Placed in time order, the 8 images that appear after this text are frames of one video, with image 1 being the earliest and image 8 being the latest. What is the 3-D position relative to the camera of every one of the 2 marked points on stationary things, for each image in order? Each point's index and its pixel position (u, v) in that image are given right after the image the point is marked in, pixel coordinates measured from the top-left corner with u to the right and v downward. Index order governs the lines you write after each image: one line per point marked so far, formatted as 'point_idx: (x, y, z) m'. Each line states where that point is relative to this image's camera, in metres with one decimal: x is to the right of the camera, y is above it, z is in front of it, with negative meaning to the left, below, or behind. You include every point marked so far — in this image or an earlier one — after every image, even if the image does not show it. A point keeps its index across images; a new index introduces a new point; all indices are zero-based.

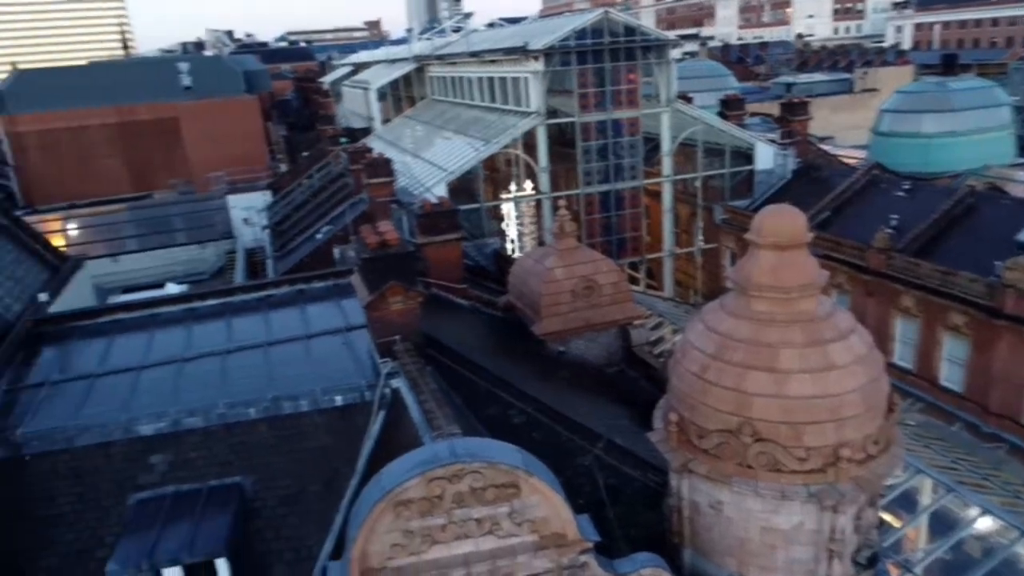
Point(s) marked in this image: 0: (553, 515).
0: (+0.6, -3.1, +9.8) m
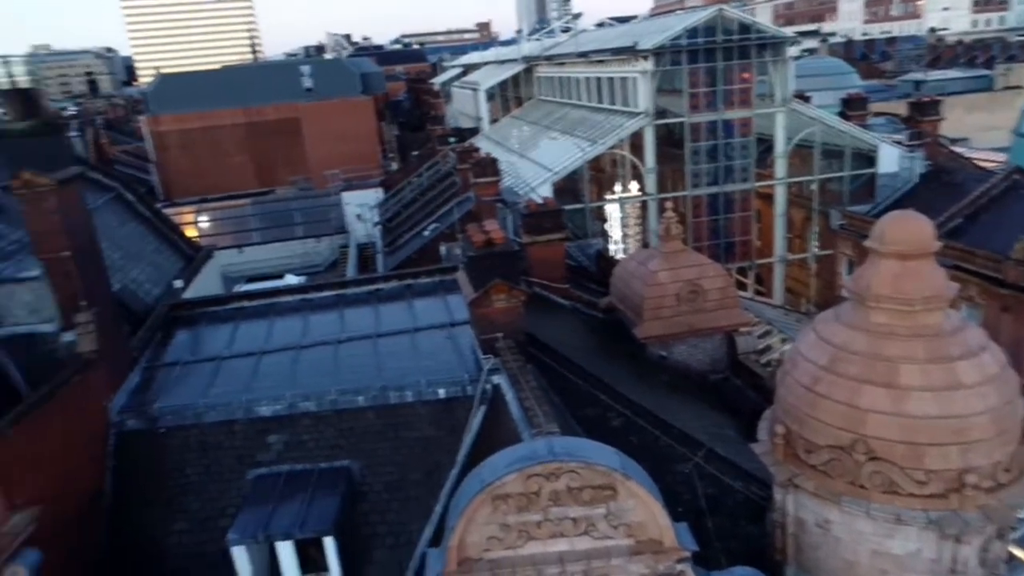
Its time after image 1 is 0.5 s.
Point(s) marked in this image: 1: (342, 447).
0: (+1.9, -3.1, +9.7) m
1: (-3.0, -2.8, +12.6) m
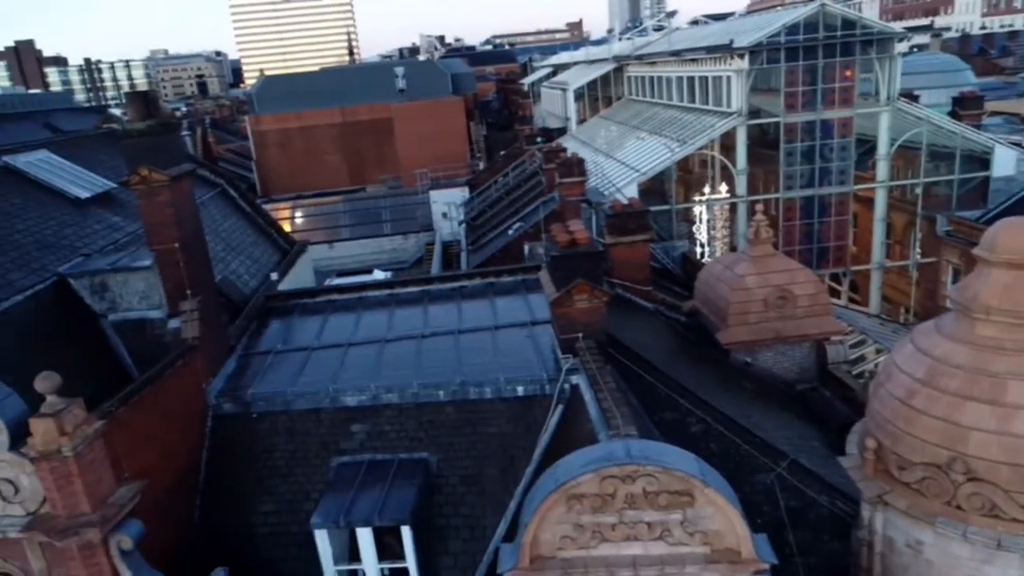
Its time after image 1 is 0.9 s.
0: (+2.9, -3.2, +9.5) m
1: (-1.6, -2.7, +13.0) m
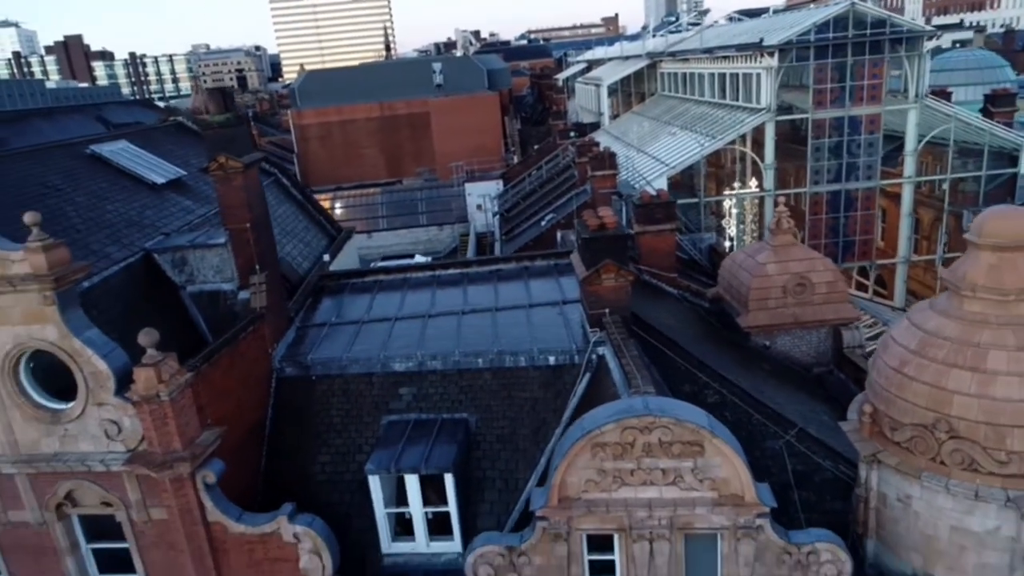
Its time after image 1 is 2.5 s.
0: (+3.4, -2.8, +10.8) m
1: (-1.0, -2.3, +14.4) m
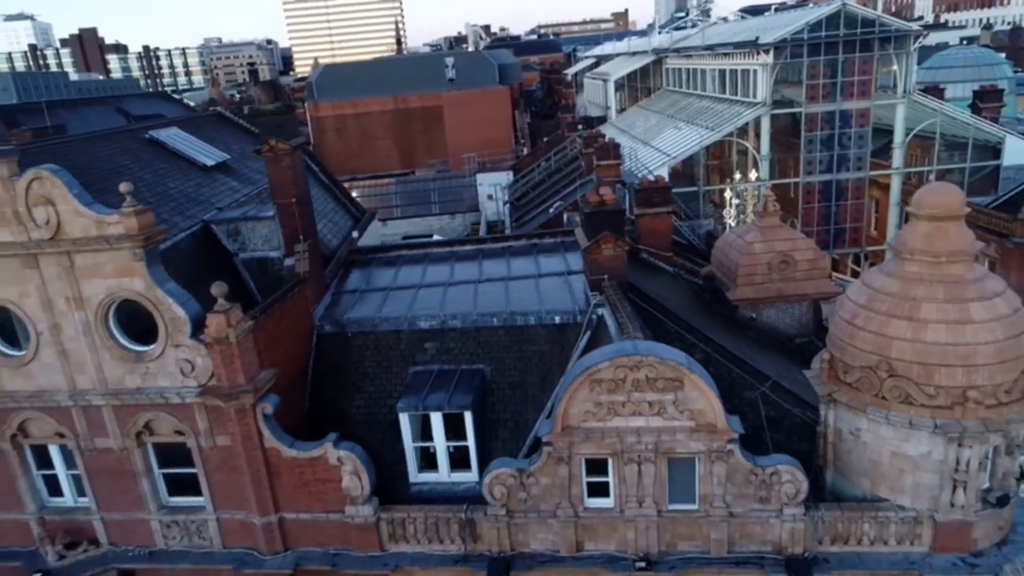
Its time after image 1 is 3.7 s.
0: (+3.6, -2.2, +12.9) m
1: (-0.8, -1.6, +16.6) m
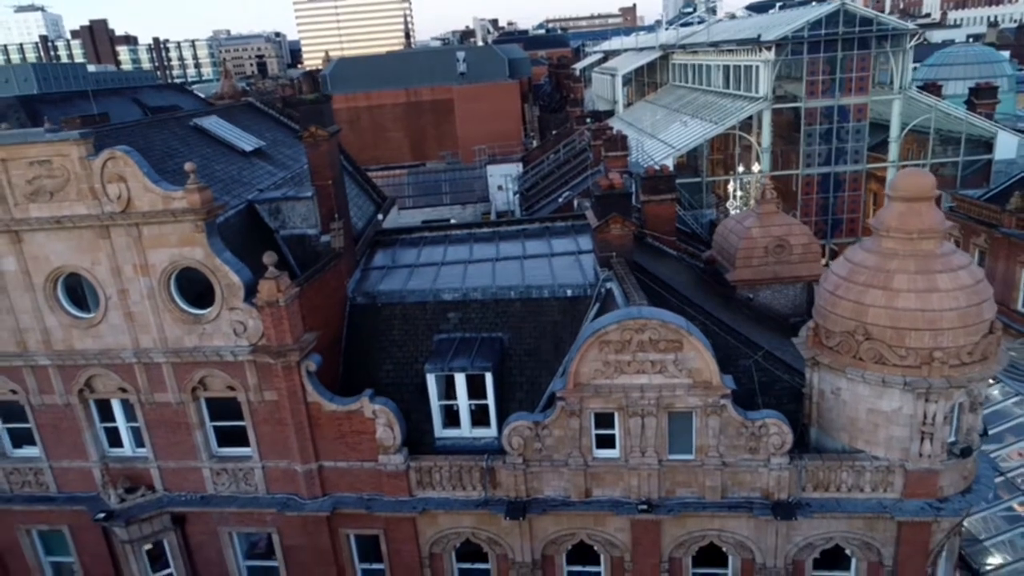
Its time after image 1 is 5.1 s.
0: (+3.9, -1.6, +14.5) m
1: (-0.4, -0.9, +18.2) m
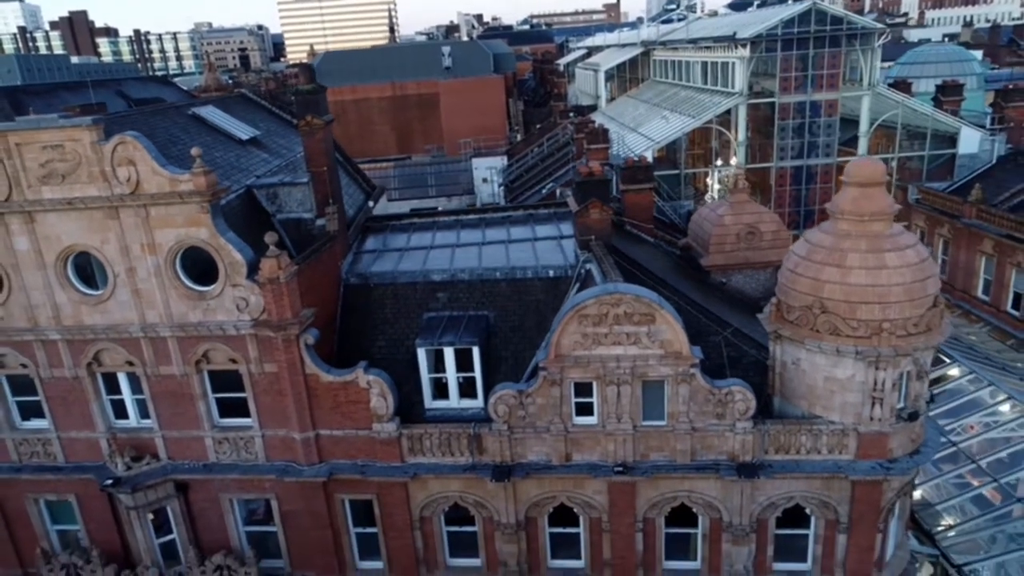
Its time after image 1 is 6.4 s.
0: (+3.6, -1.1, +15.8) m
1: (-0.7, -0.4, +19.4) m
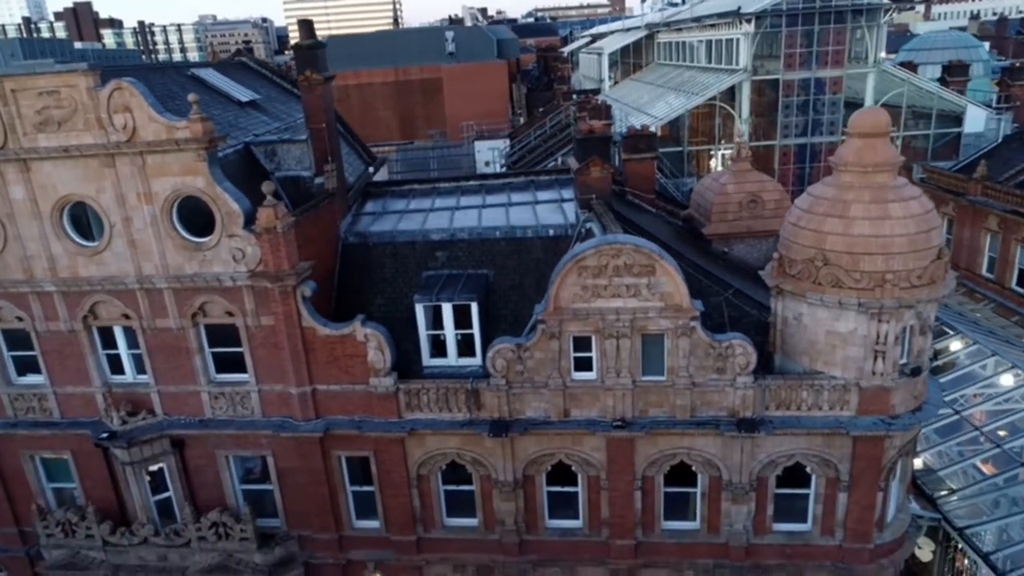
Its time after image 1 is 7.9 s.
0: (+3.6, 0.0, +15.6) m
1: (-0.8, +0.7, +19.2) m
